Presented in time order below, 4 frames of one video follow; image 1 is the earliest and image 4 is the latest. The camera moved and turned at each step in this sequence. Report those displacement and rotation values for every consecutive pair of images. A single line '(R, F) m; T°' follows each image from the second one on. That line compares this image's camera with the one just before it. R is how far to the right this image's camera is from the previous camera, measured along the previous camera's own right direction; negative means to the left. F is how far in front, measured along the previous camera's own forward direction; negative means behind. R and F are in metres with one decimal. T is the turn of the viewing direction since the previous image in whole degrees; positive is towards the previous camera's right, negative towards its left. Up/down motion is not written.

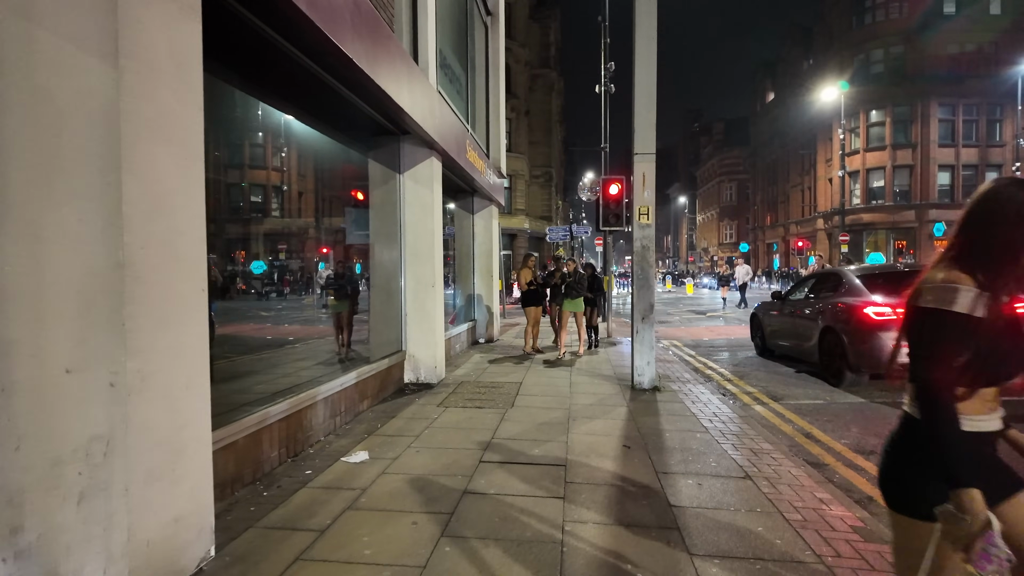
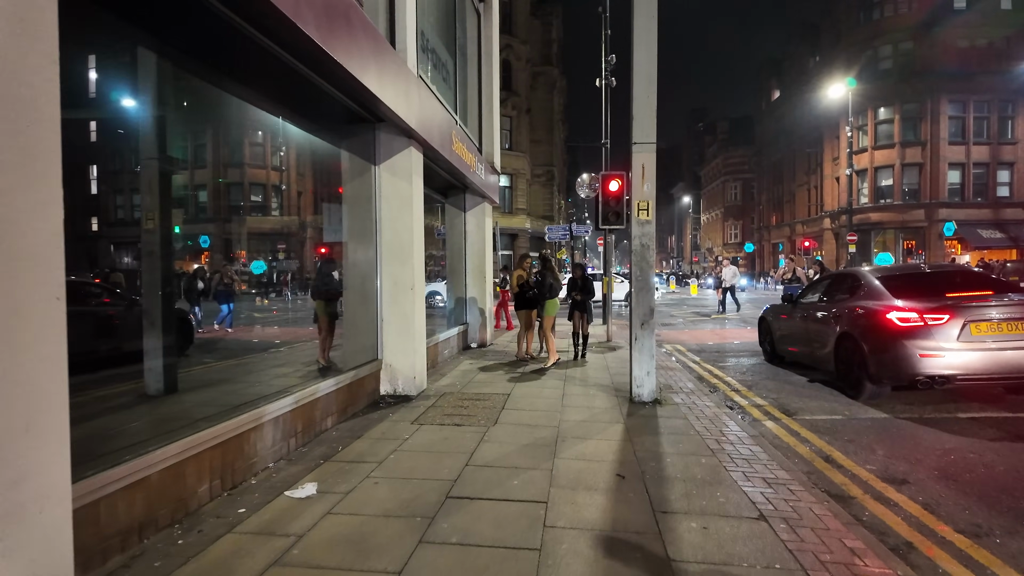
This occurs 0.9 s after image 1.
(+0.2, +0.7) m; 0°
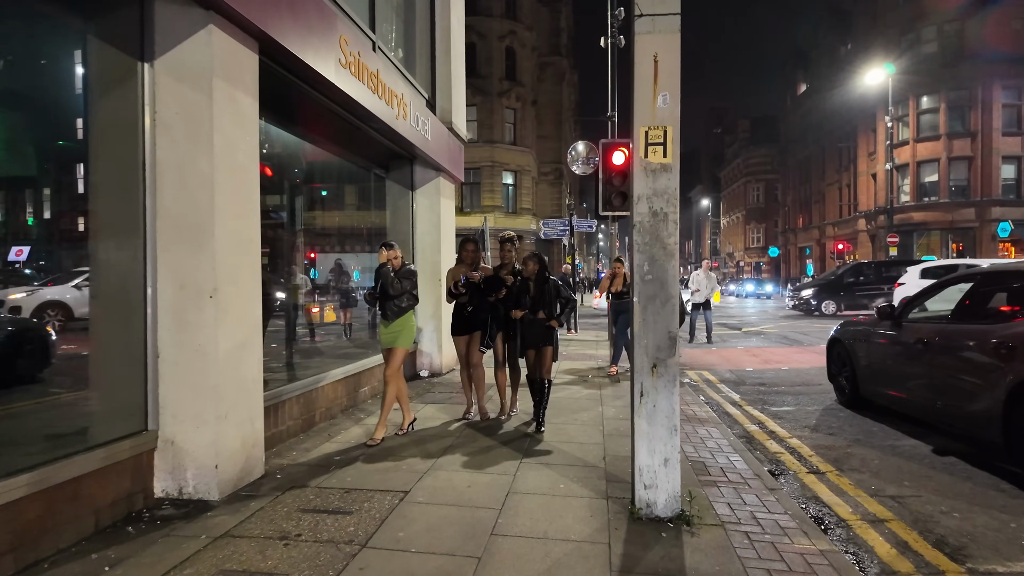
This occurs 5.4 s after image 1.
(+0.8, +3.3) m; -2°
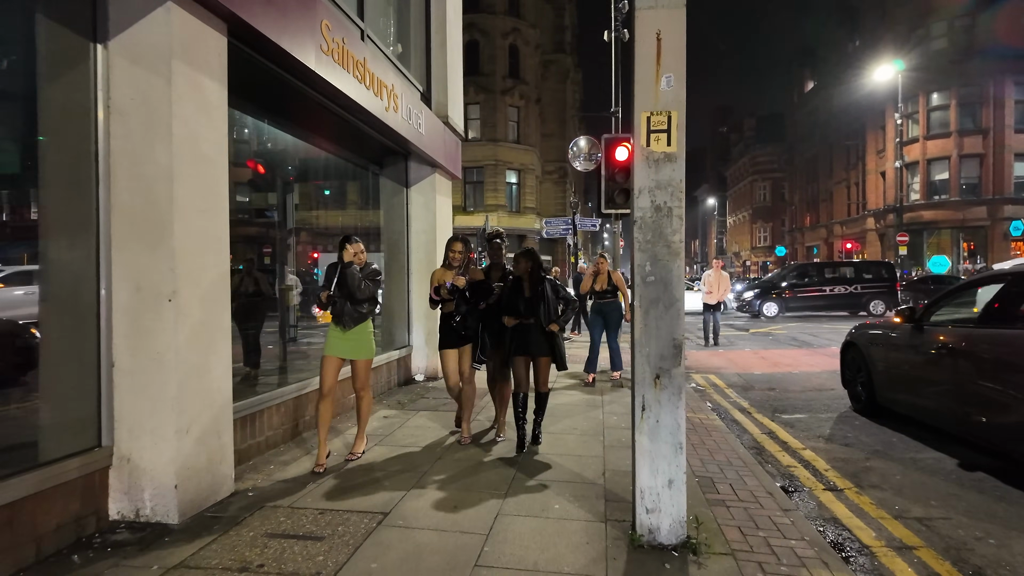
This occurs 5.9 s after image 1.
(+0.1, +0.3) m; -1°
